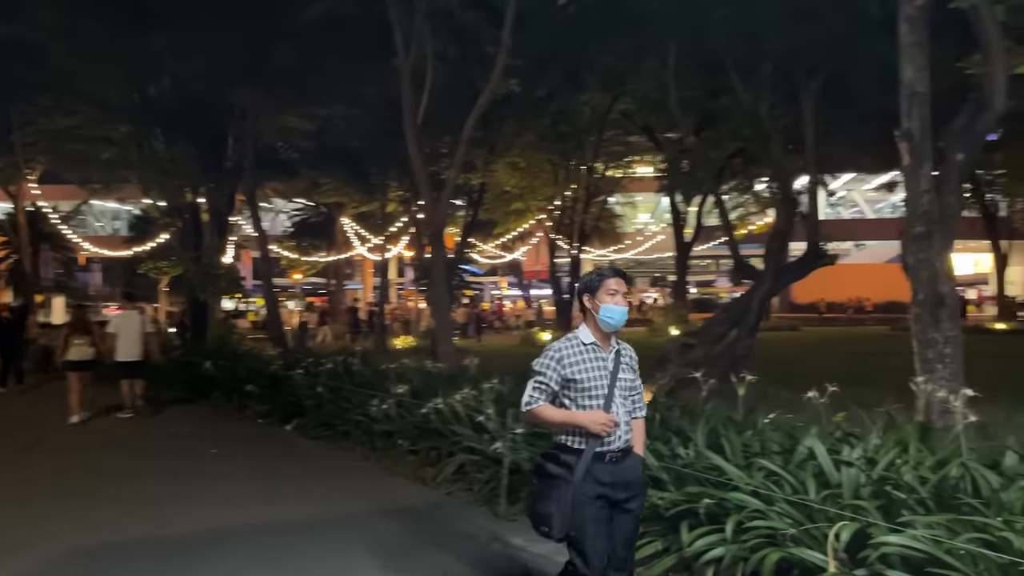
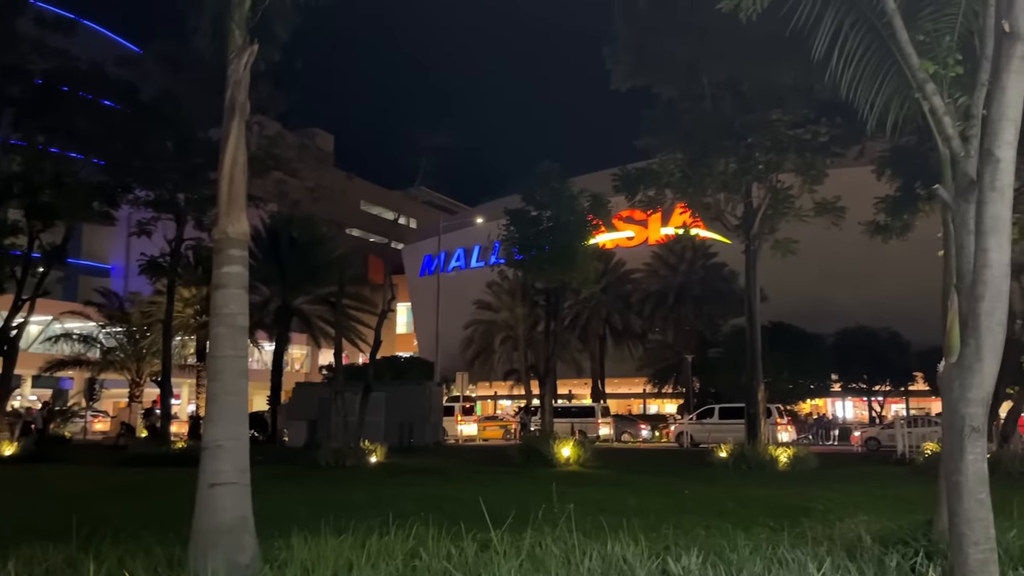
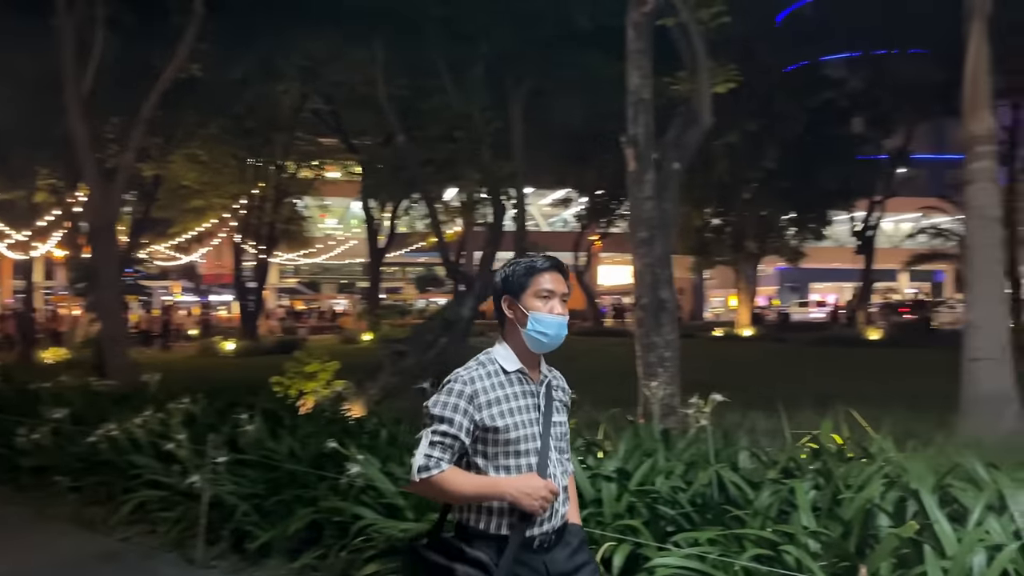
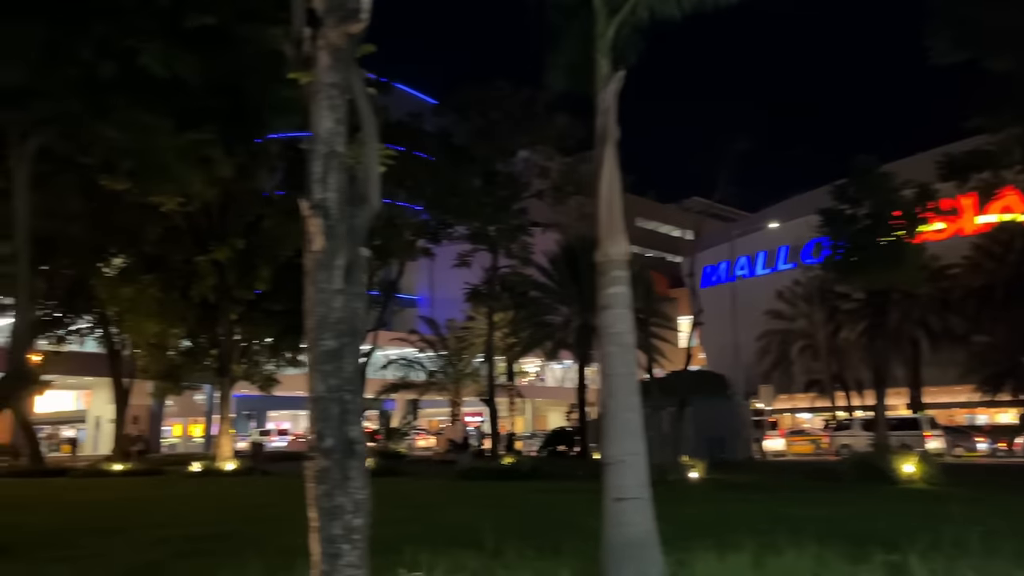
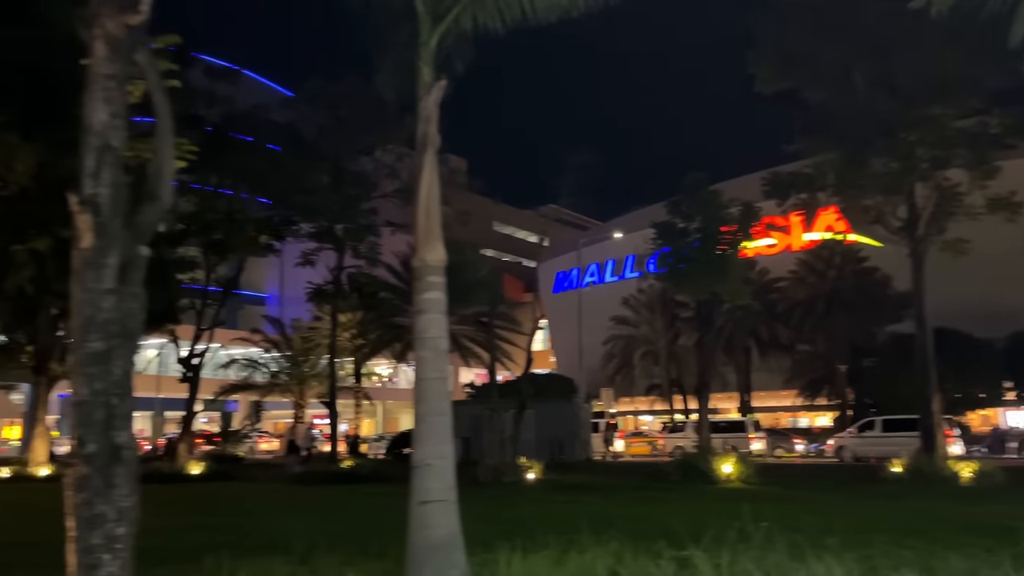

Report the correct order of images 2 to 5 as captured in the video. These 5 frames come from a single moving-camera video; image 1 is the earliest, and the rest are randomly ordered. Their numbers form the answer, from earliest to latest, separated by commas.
3, 2, 5, 4
